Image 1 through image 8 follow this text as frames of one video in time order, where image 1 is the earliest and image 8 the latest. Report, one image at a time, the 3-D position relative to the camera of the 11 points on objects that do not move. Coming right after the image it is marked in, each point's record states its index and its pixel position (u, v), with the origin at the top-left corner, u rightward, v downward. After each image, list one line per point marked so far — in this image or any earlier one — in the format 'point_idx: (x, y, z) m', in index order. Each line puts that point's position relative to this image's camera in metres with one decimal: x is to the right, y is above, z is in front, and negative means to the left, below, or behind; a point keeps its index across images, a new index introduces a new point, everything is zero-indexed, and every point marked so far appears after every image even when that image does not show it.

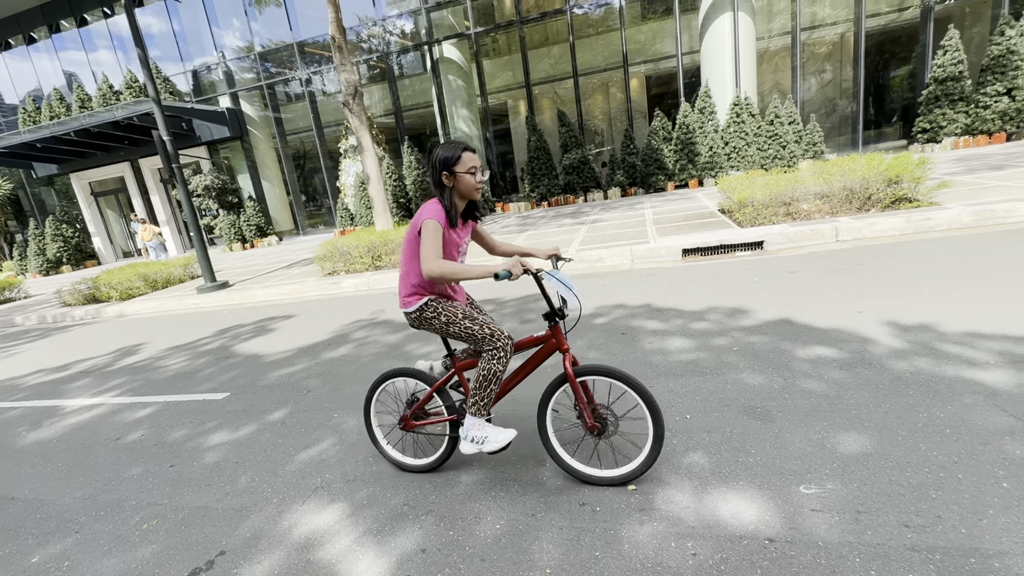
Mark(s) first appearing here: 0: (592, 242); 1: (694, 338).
0: (+1.4, +0.9, +8.6) m
1: (+1.5, -0.4, +3.9) m
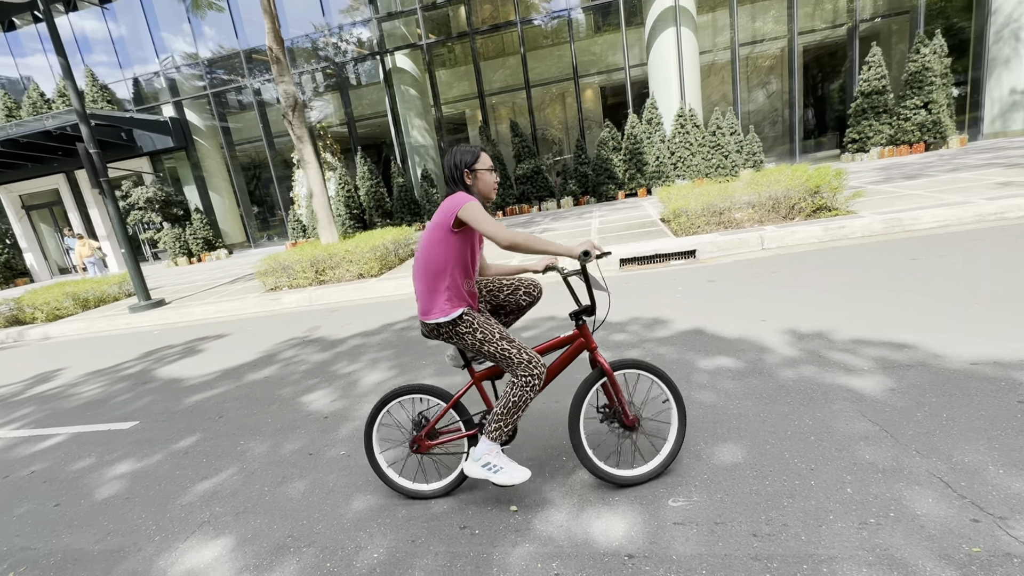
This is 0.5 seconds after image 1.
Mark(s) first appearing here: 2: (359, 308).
0: (+0.4, +0.7, +8.7) m
1: (+0.8, -0.5, +3.9) m
2: (-2.4, -0.3, +7.4) m
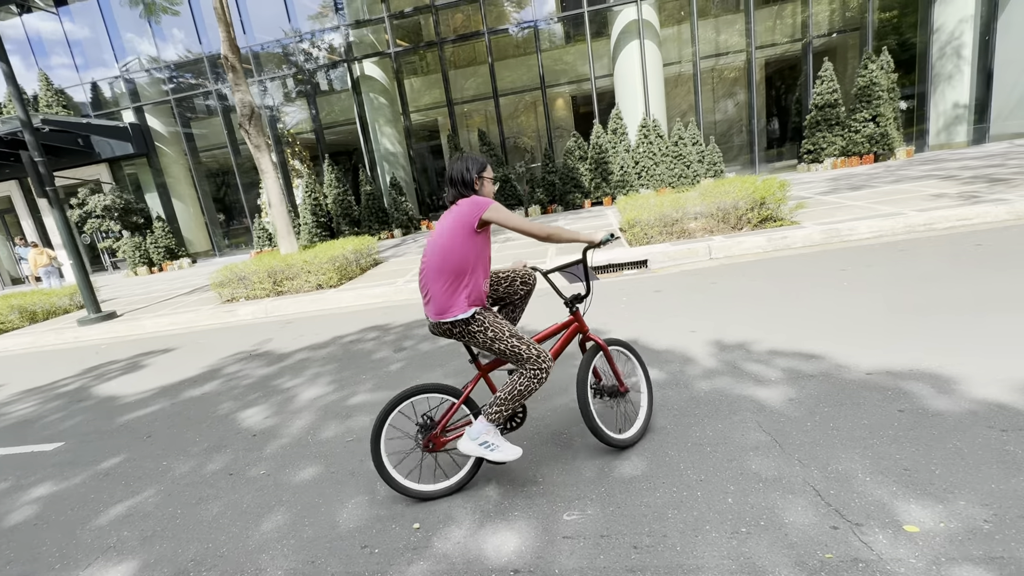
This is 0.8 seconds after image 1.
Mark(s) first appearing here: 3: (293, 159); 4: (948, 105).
0: (-0.3, +0.5, +8.8) m
1: (+0.3, -0.6, +4.0) m
2: (-3.1, -0.5, +7.3) m
3: (-8.1, +5.1, +18.2) m
4: (+13.9, +5.8, +14.9) m
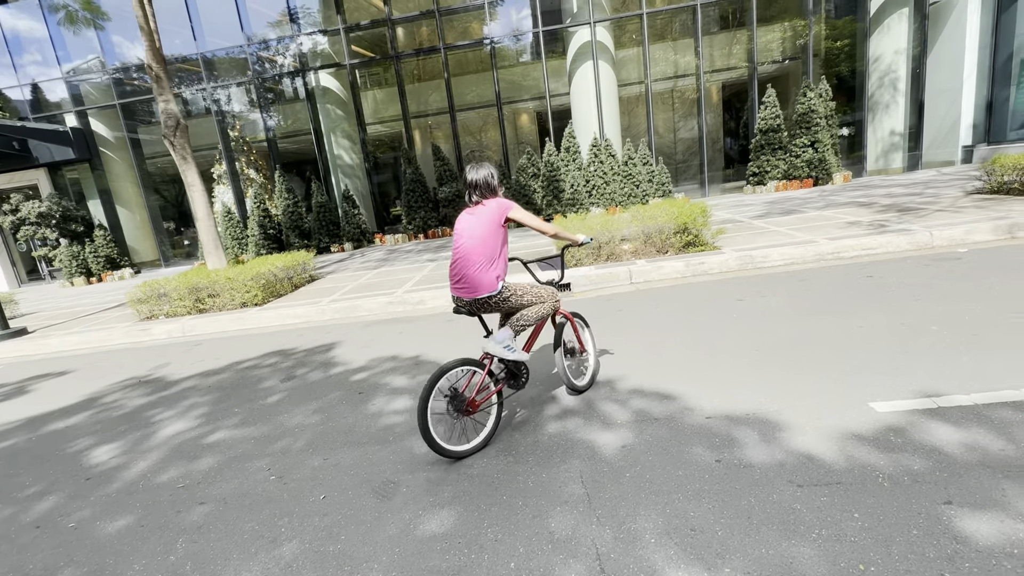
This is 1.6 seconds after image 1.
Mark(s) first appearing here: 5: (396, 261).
0: (-1.6, +0.1, +8.6) m
1: (-0.8, -0.9, +3.9) m
2: (-4.3, -0.8, +7.0) m
3: (-9.7, +4.6, +17.8) m
4: (+12.4, +5.2, +15.5) m
5: (-2.9, +0.7, +11.8) m
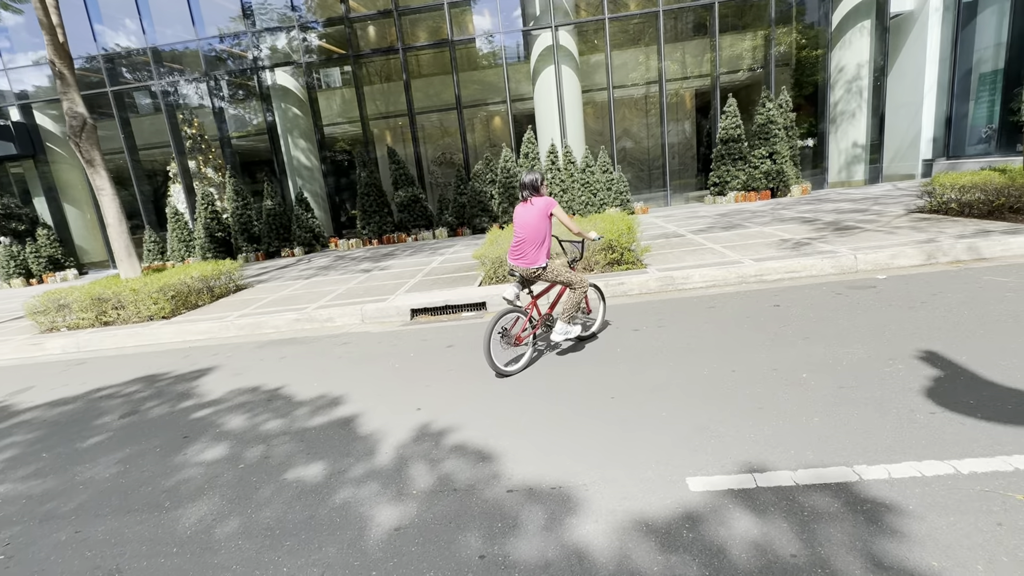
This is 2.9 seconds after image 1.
0: (-2.9, -0.1, +8.2) m
1: (-2.0, -1.2, +3.5) m
2: (-5.6, -1.0, +6.5) m
3: (-11.2, +4.5, +17.2) m
4: (+11.0, +4.7, +15.4) m
5: (-4.3, +0.4, +11.3) m
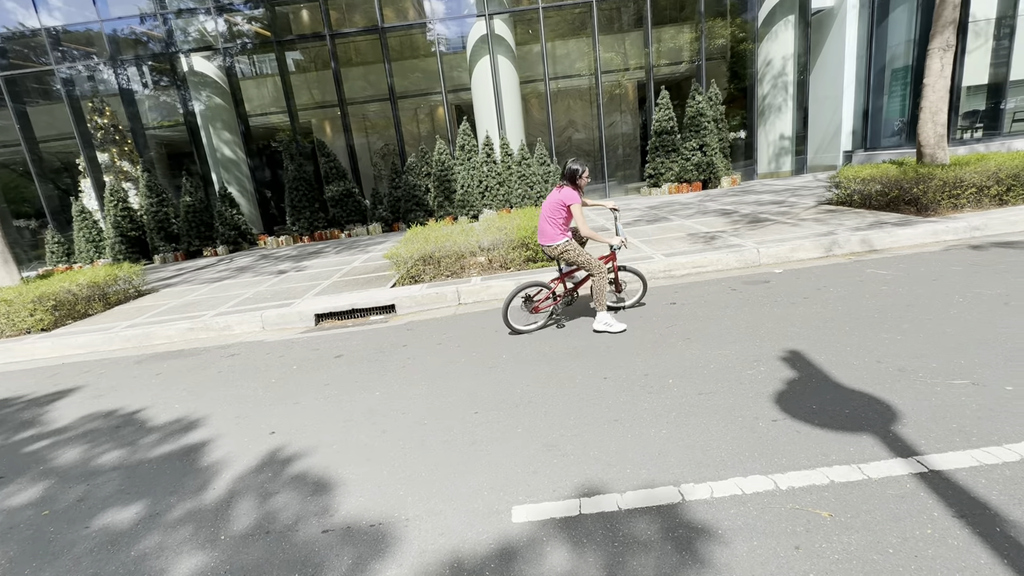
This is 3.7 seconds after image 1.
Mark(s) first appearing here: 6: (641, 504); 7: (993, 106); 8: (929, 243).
0: (-4.3, -0.2, +7.7) m
1: (-3.0, -1.3, +3.1) m
2: (-6.8, -1.2, +5.8) m
3: (-13.4, +4.3, +15.9) m
4: (+8.9, +5.1, +15.9) m
5: (-5.9, +0.4, +10.7) m
6: (+0.6, -1.0, +2.2) m
7: (+12.9, +4.9, +12.6) m
8: (+5.6, +0.6, +6.3) m
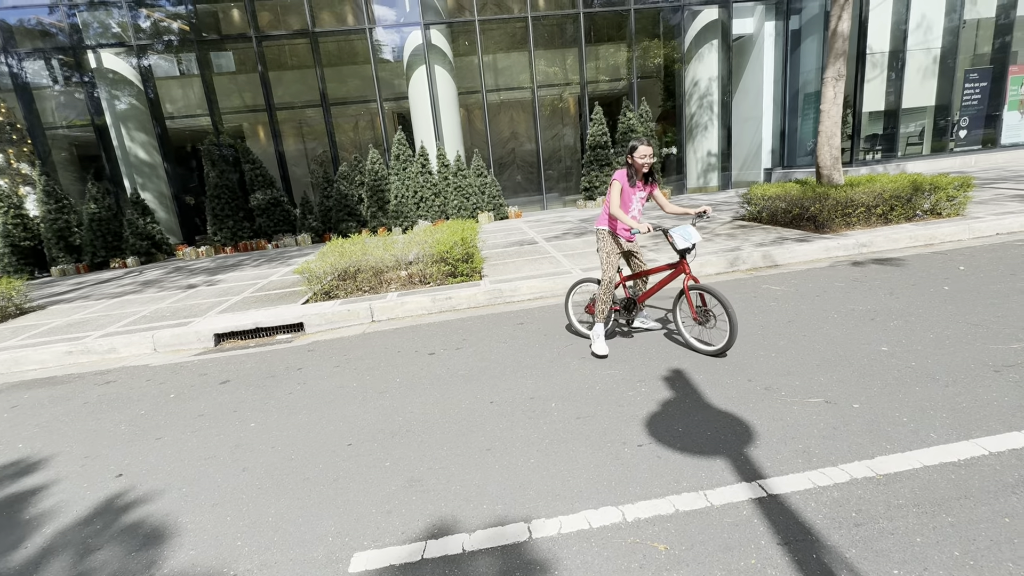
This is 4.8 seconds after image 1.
0: (-5.5, -0.4, +7.1) m
1: (-3.8, -1.5, +2.6) m
2: (-7.8, -1.4, +5.0) m
3: (-15.4, +3.9, +14.4) m
4: (+6.7, +4.8, +16.7) m
5: (-7.5, +0.1, +9.9) m
6: (-0.1, -1.1, +2.1) m
7: (+11.1, +4.6, +13.8) m
8: (+4.5, +0.4, +6.7) m
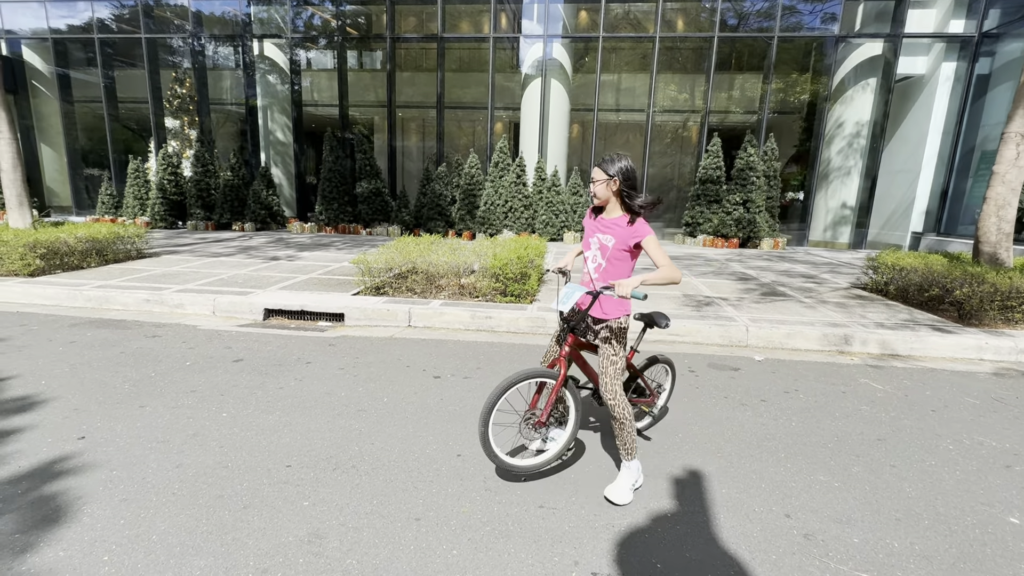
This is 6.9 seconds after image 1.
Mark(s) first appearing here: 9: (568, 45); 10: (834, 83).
0: (-4.7, +0.1, +7.6) m
1: (-4.1, -1.0, +2.9) m
2: (-7.5, -0.3, +6.0) m
3: (-12.0, +5.8, +16.9) m
4: (+9.9, +2.6, +14.6) m
5: (-5.9, +0.8, +10.8) m
6: (-0.6, -1.3, +1.6) m
7: (+13.6, +1.8, +10.8) m
8: (+5.0, -0.8, +5.2) m
9: (+1.7, +7.9, +15.0) m
10: (+9.5, +6.1, +14.0) m
